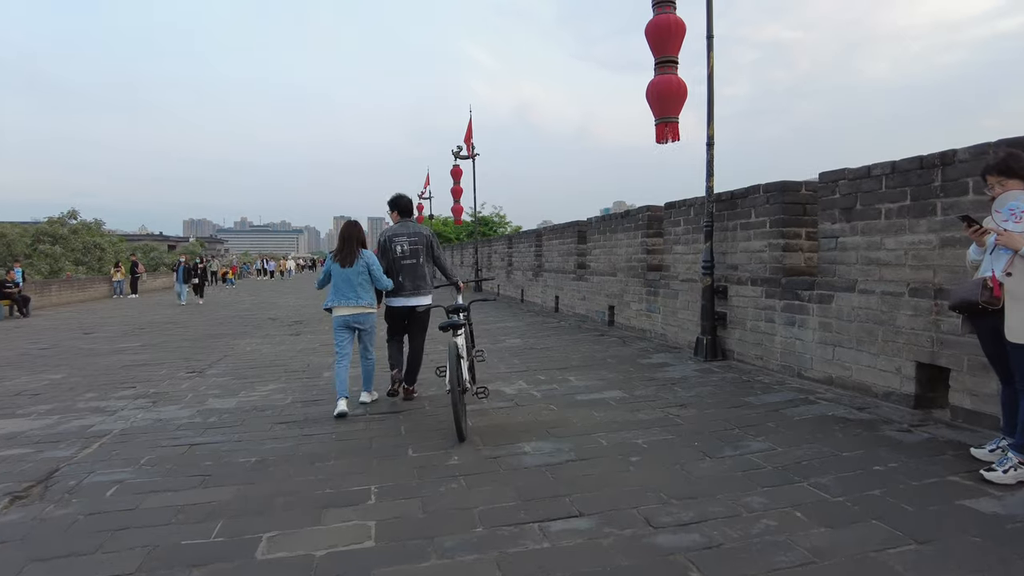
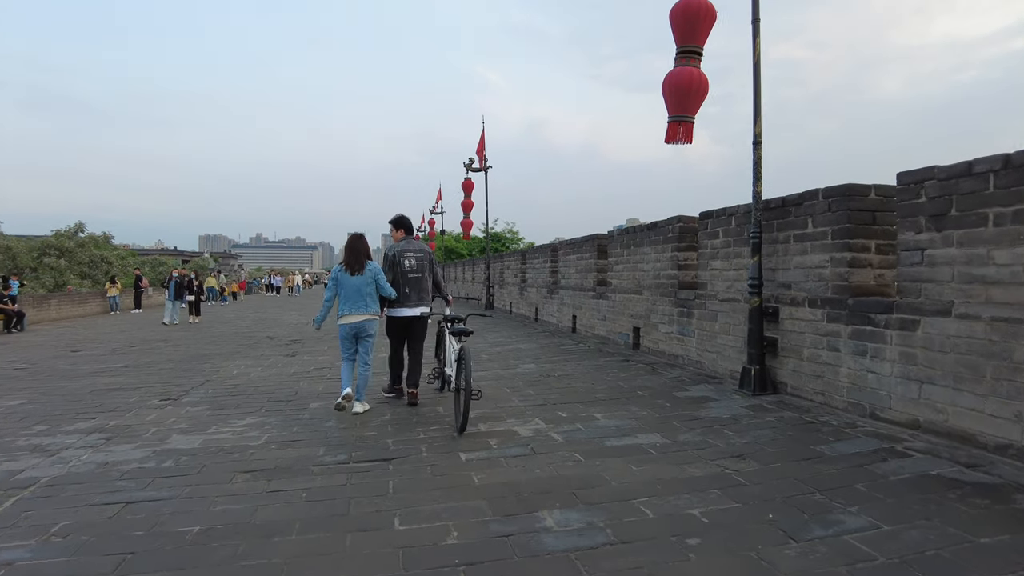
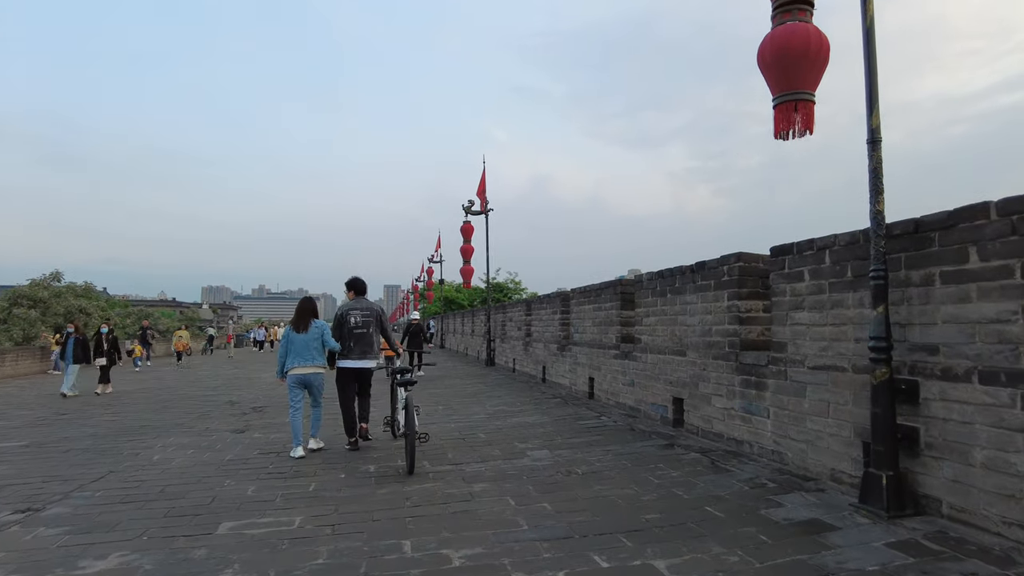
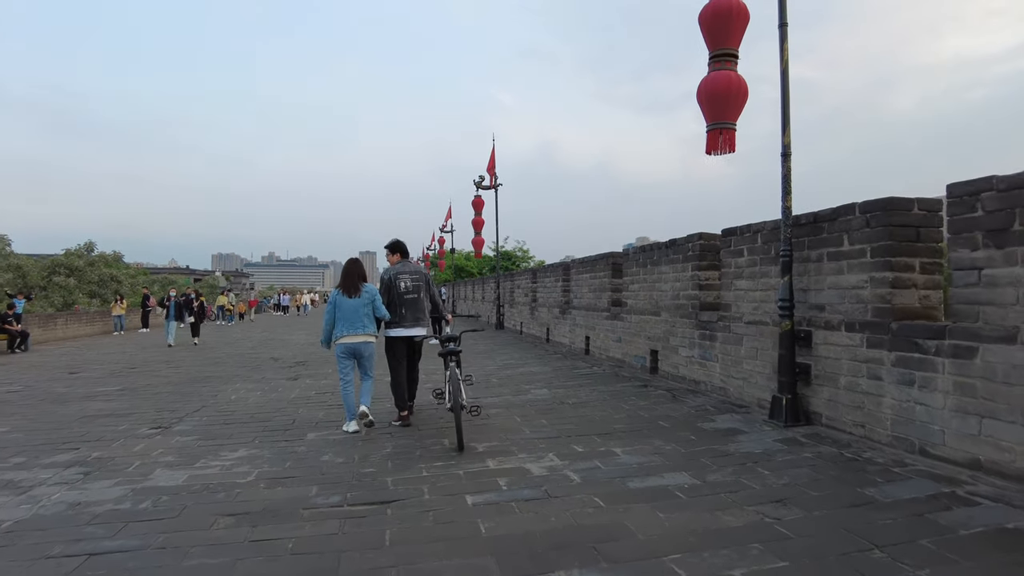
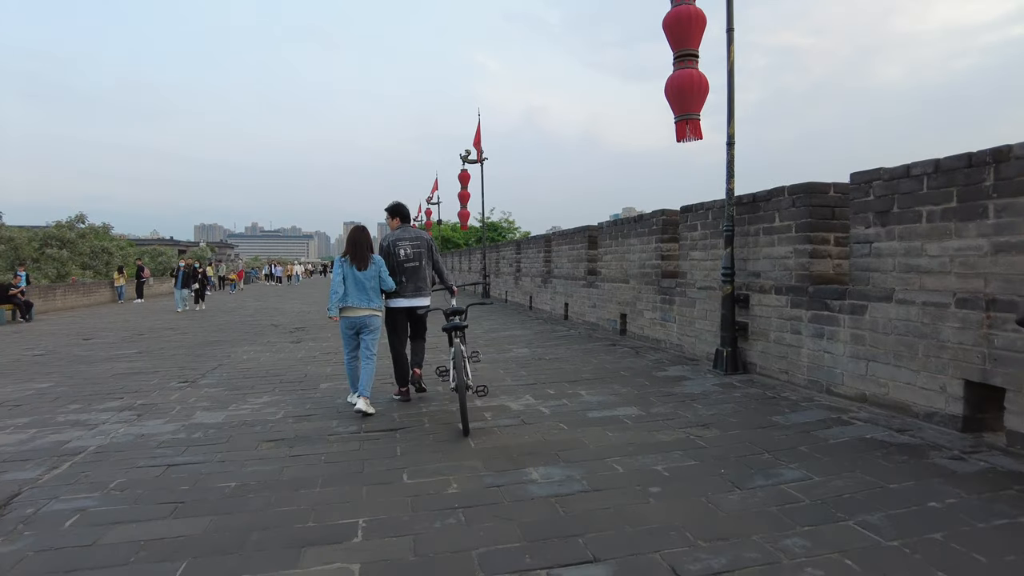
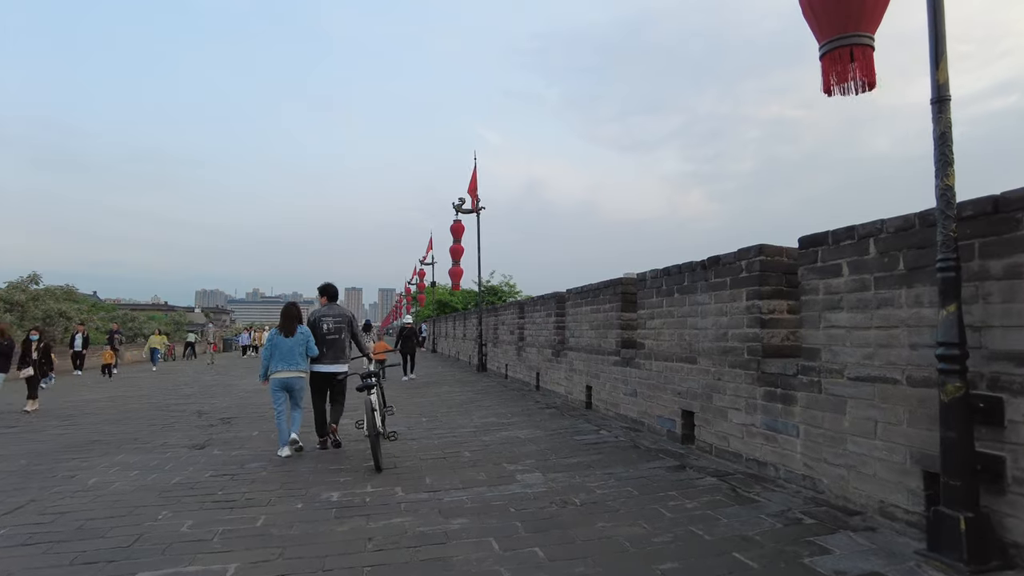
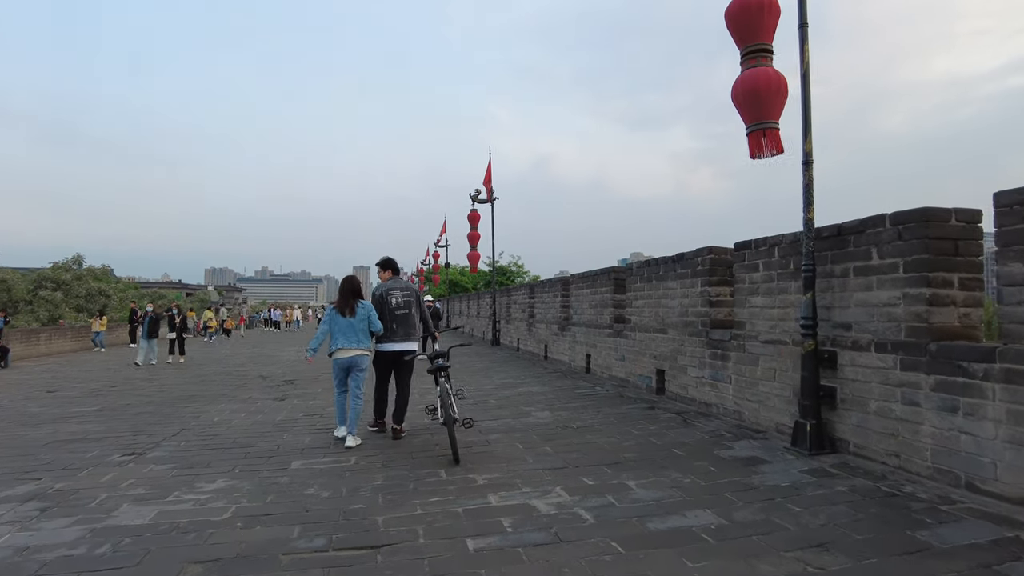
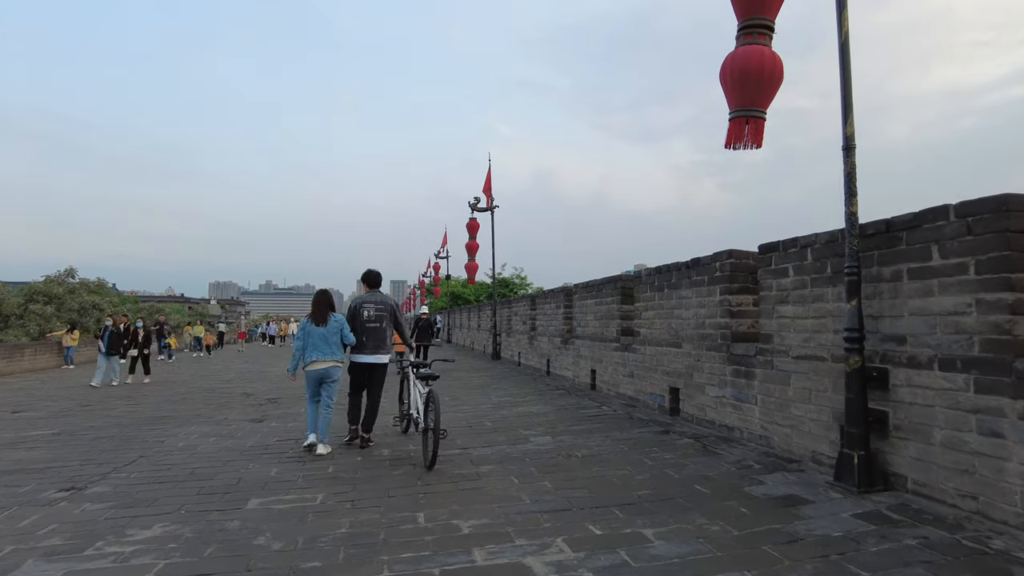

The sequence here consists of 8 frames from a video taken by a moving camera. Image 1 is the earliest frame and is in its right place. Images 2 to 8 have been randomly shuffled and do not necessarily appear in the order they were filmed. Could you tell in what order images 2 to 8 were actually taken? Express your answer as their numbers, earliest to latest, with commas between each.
5, 2, 4, 7, 8, 3, 6
